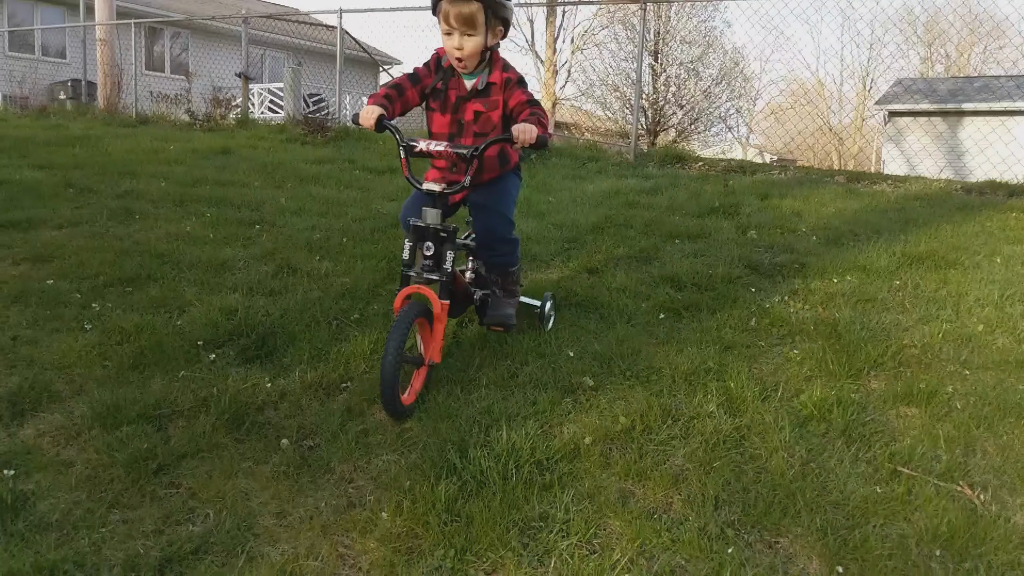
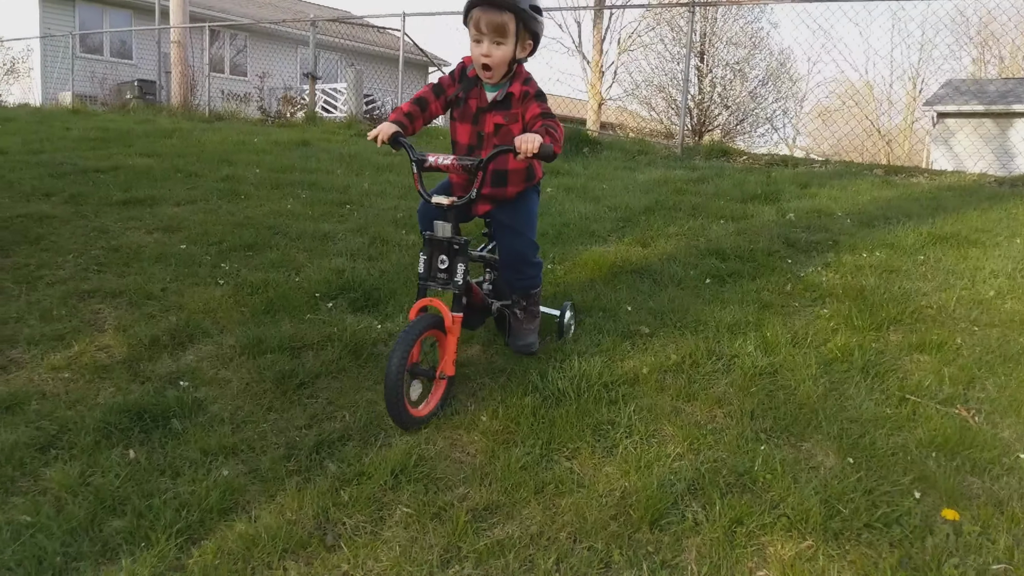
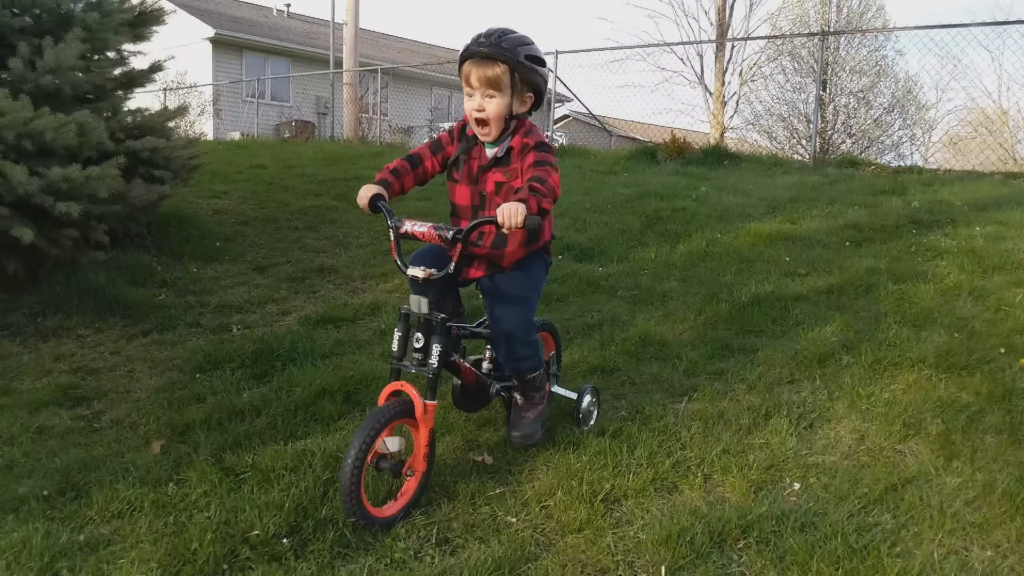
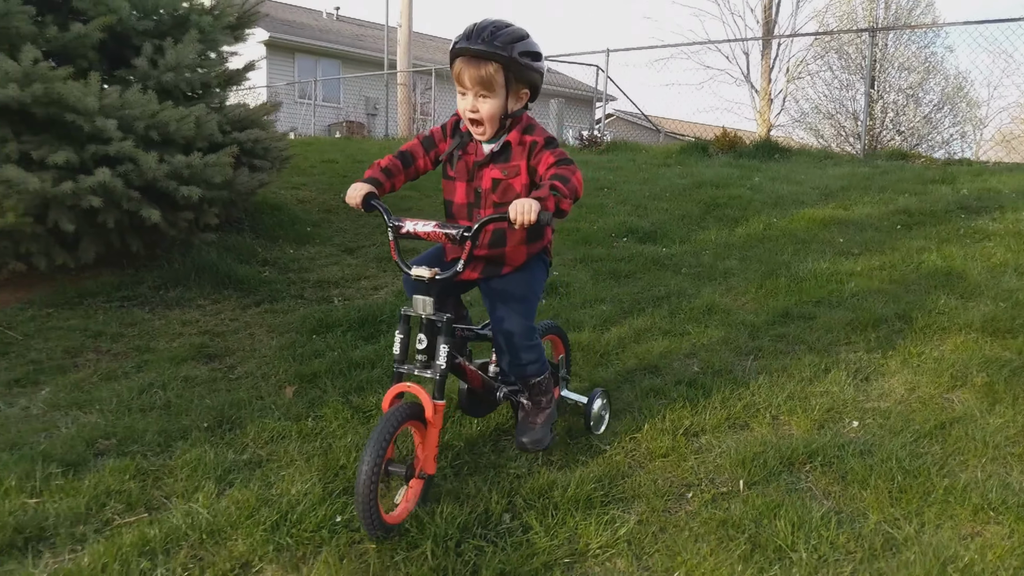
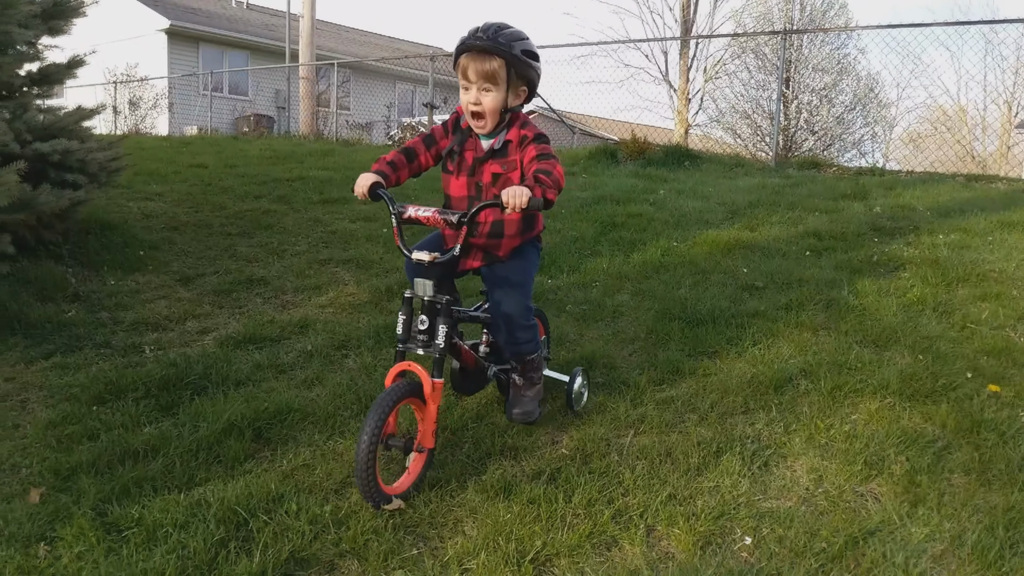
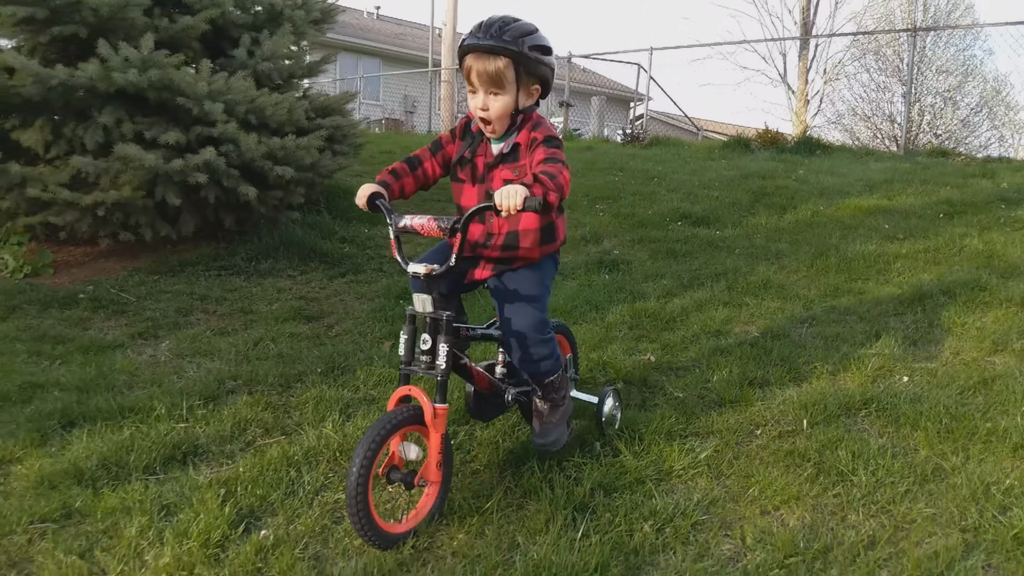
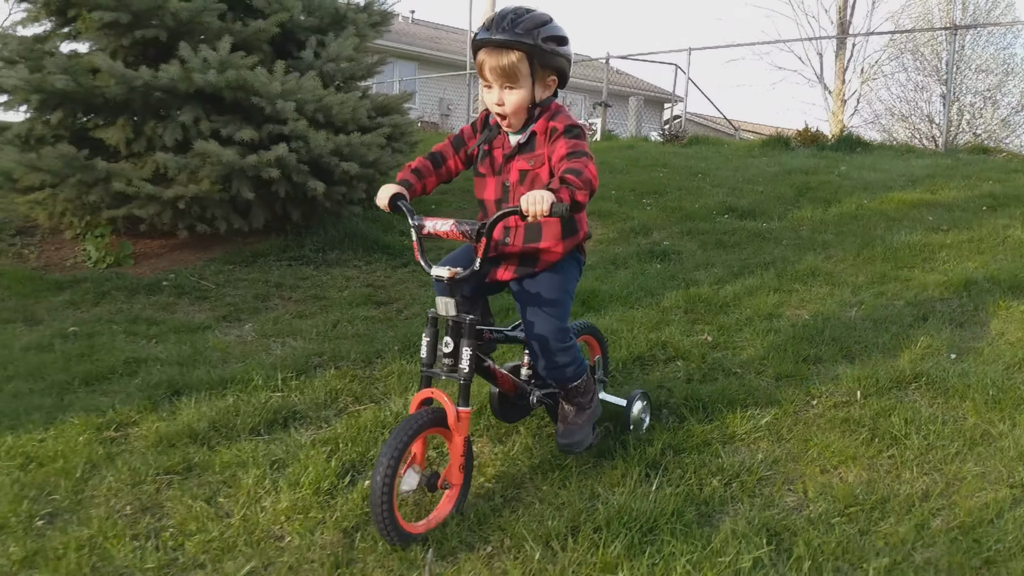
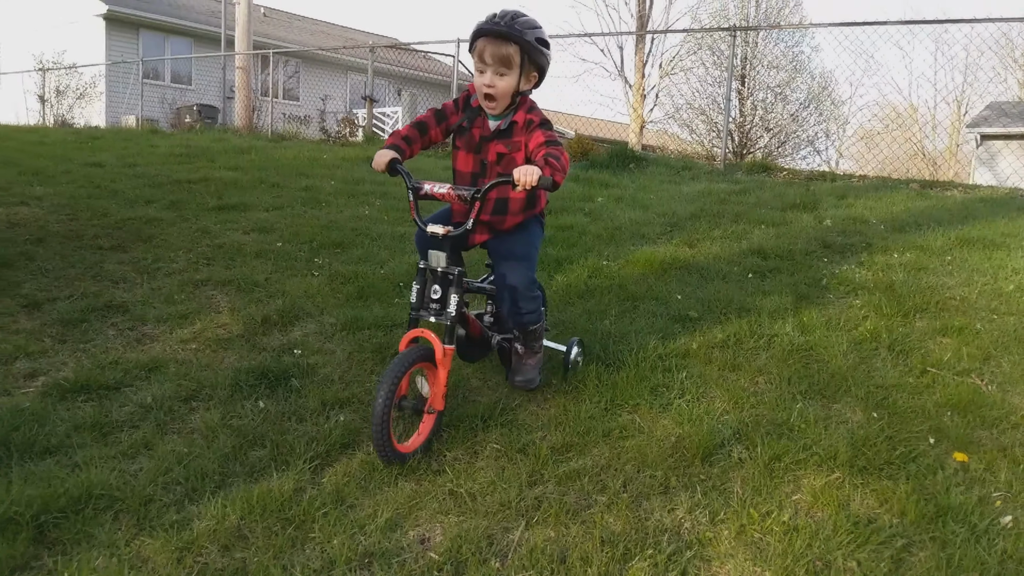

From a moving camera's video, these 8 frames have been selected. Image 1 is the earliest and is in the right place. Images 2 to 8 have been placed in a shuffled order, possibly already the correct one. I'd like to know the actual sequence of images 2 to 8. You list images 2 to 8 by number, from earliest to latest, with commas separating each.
2, 8, 5, 3, 4, 6, 7
